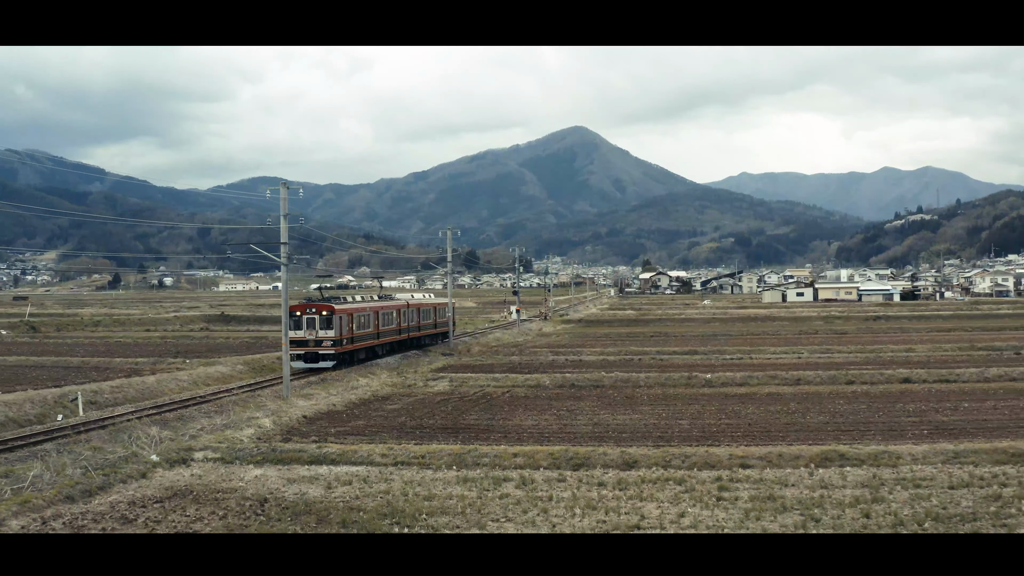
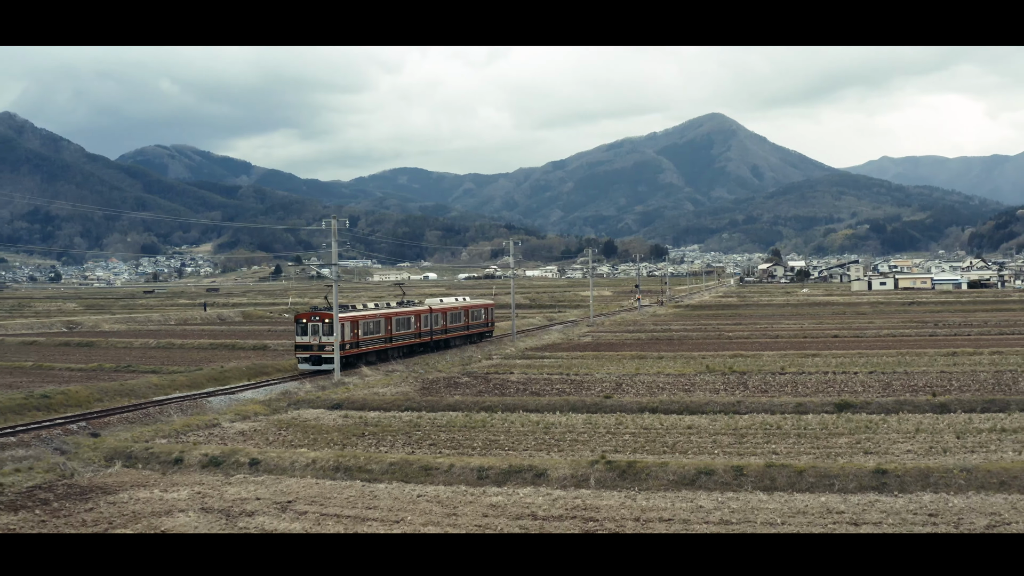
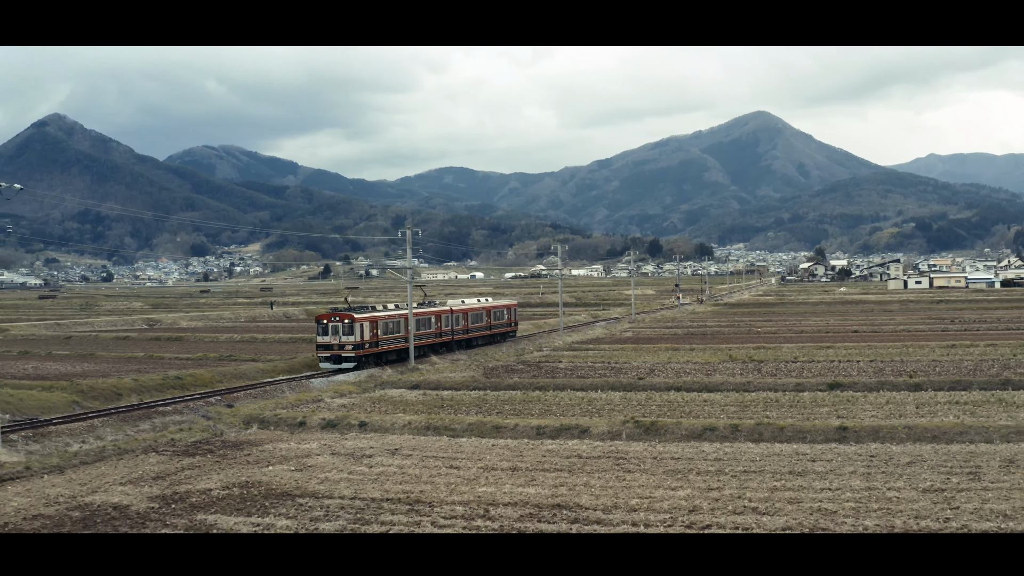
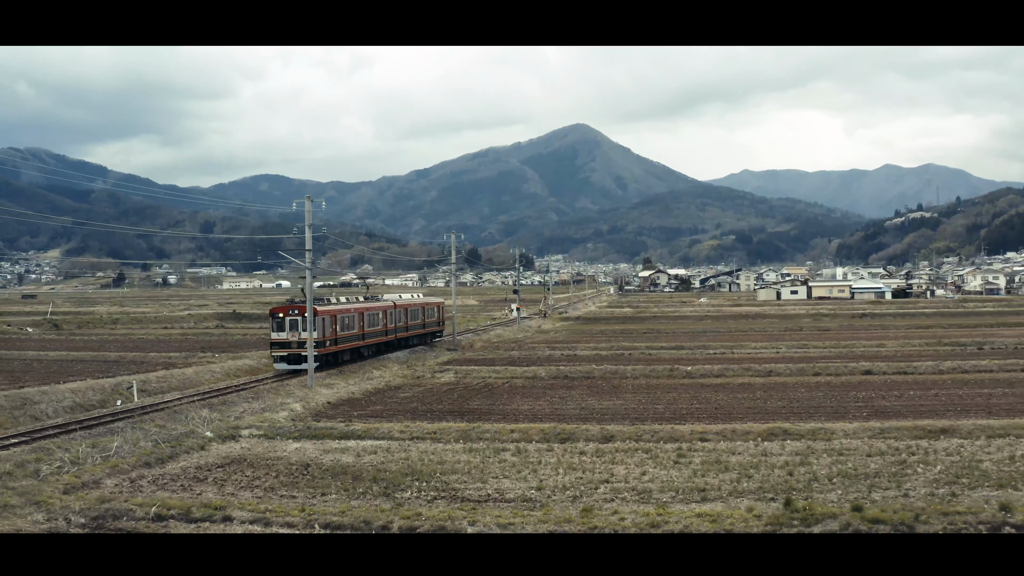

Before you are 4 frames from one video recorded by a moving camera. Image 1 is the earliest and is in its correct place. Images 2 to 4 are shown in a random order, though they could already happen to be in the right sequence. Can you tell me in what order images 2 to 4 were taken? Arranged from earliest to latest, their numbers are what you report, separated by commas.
4, 2, 3
